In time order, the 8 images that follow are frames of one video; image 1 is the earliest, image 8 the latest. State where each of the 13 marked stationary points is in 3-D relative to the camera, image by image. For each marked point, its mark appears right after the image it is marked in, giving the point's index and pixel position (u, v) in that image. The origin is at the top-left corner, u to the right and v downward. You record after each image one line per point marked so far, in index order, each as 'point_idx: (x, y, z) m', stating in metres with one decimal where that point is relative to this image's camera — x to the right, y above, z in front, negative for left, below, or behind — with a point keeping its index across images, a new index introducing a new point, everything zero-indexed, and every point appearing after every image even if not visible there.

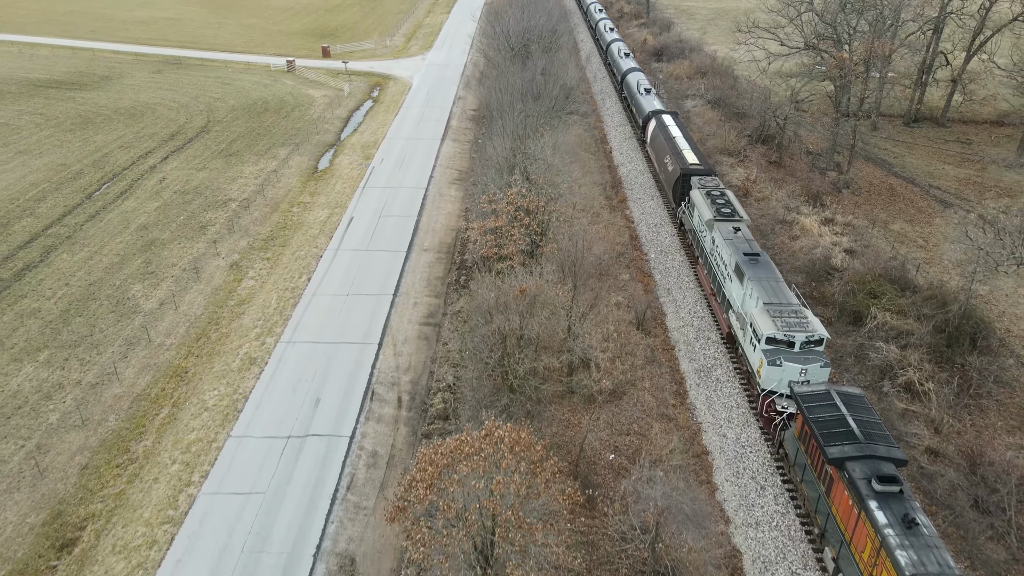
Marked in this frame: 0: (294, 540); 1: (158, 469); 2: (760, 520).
0: (-6.1, -7.1, +17.2) m
1: (-11.3, -5.7, +19.5) m
2: (+7.2, -6.6, +17.4) m
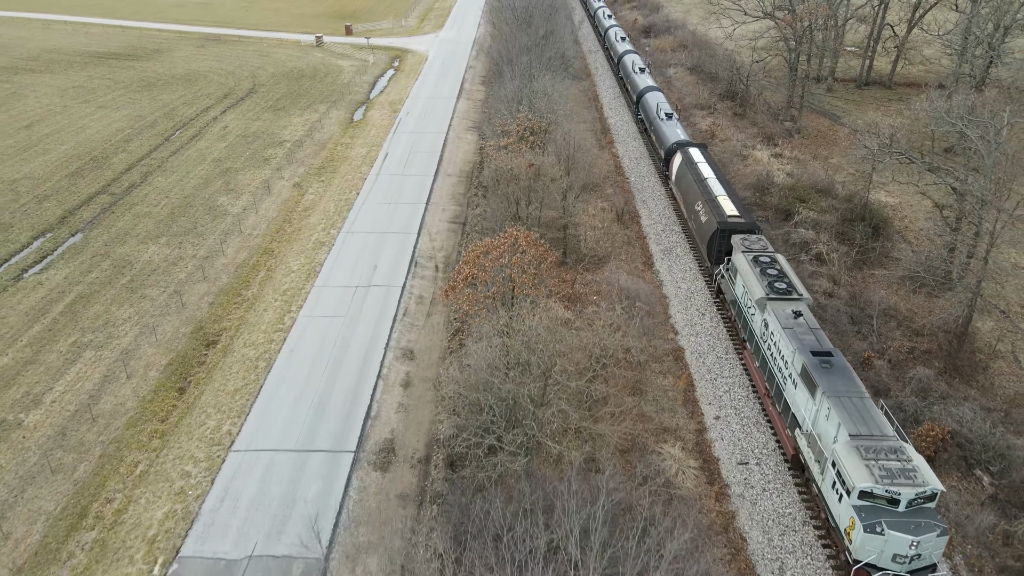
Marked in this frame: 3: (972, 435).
0: (-5.7, -2.0, +24.6) m
1: (-10.8, -0.7, +26.9) m
2: (+7.6, -1.6, +24.8) m
3: (+14.7, -4.9, +19.5) m
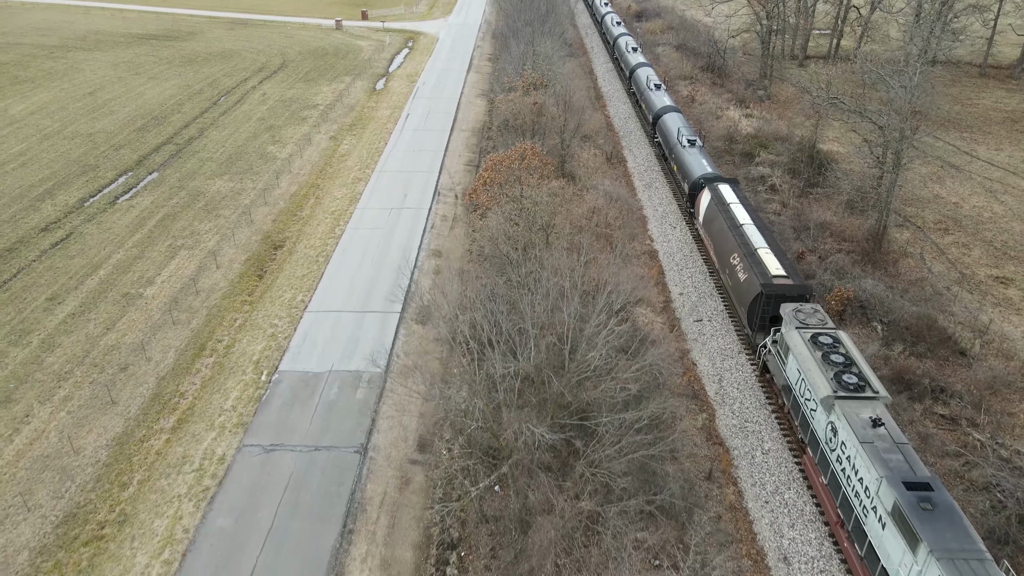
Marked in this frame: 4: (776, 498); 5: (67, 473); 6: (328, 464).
0: (-5.3, +2.3, +30.8) m
1: (-10.4, +3.7, +33.1) m
2: (+8.0, +2.8, +31.0) m
3: (+15.1, -0.6, +25.6) m
4: (+8.0, -6.4, +18.1) m
5: (-13.8, -5.7, +19.1) m
6: (-5.9, -5.6, +19.5) m
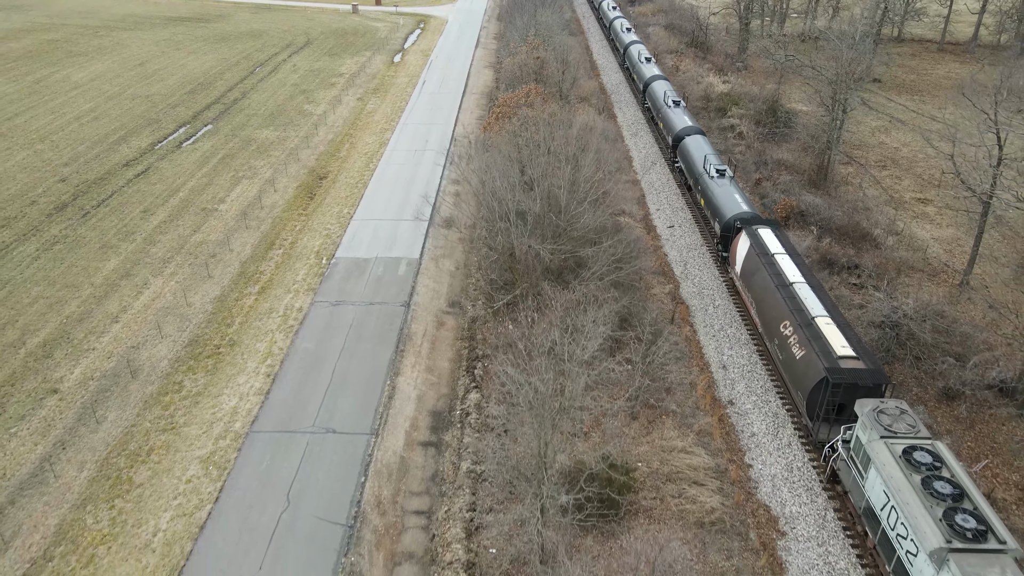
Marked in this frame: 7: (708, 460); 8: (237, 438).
0: (-4.9, +6.9, +36.9) m
1: (-10.1, +8.3, +39.2) m
2: (+8.4, +7.4, +37.1) m
3: (+15.5, +4.0, +31.7) m
4: (+8.4, -1.8, +24.2) m
5: (-13.4, -1.2, +25.2) m
6: (-5.5, -1.0, +25.6) m
7: (+6.2, -5.3, +19.2) m
8: (-9.0, -4.9, +20.0) m
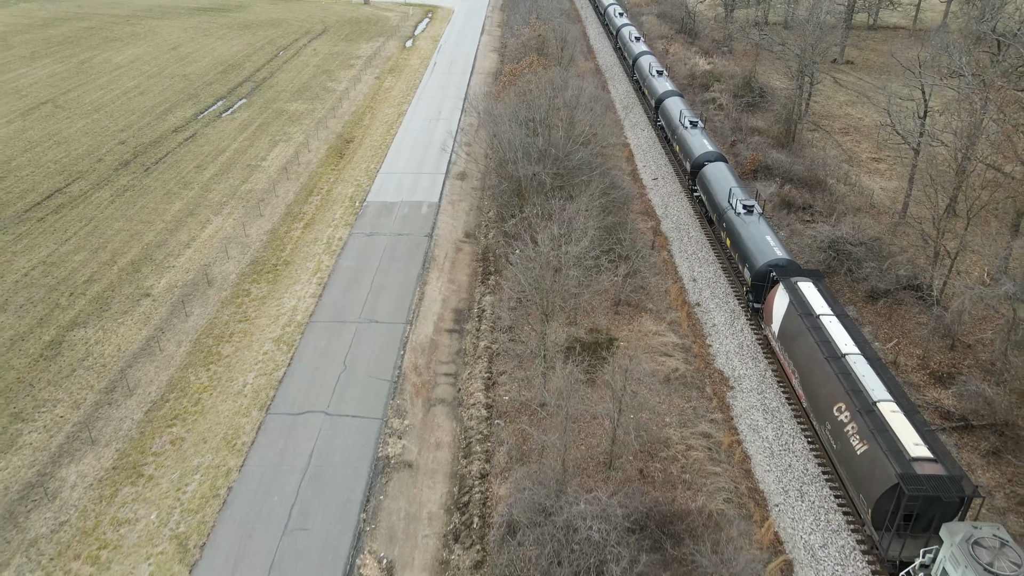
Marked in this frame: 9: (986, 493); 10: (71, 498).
0: (-4.6, +10.3, +41.8) m
1: (-9.8, +11.6, +44.1) m
2: (+8.7, +10.8, +42.0) m
3: (+15.8, +7.4, +36.7) m
4: (+8.7, +1.6, +29.2) m
5: (-13.1, +2.2, +30.1) m
6: (-5.2, +2.3, +30.5) m
7: (+6.5, -2.0, +24.1) m
8: (-8.7, -1.5, +24.9) m
9: (+14.3, -6.2, +18.4) m
10: (-13.0, -6.2, +18.1) m
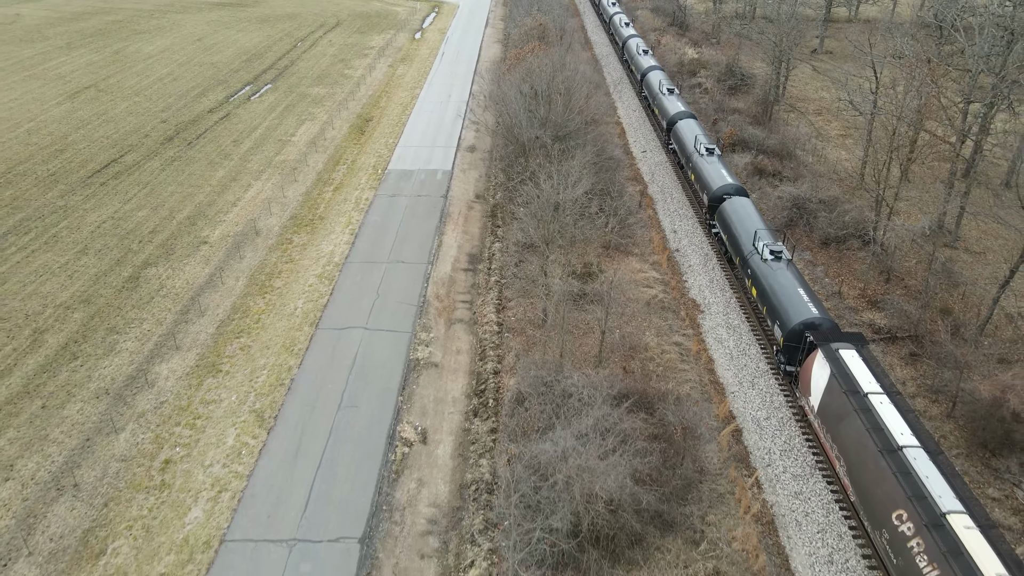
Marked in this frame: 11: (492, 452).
0: (-4.3, +12.9, +46.2) m
1: (-9.5, +14.3, +48.5) m
2: (+9.0, +13.4, +46.4) m
3: (+16.1, +10.1, +41.1) m
4: (+9.0, +4.2, +33.6) m
5: (-12.8, +4.8, +34.5) m
6: (-4.9, +4.9, +34.9) m
7: (+6.8, +0.6, +28.5) m
8: (-8.4, +1.1, +29.3) m
9: (+14.6, -3.6, +22.8) m
10: (-12.8, -3.6, +22.5) m
11: (-0.6, -5.3, +19.8) m
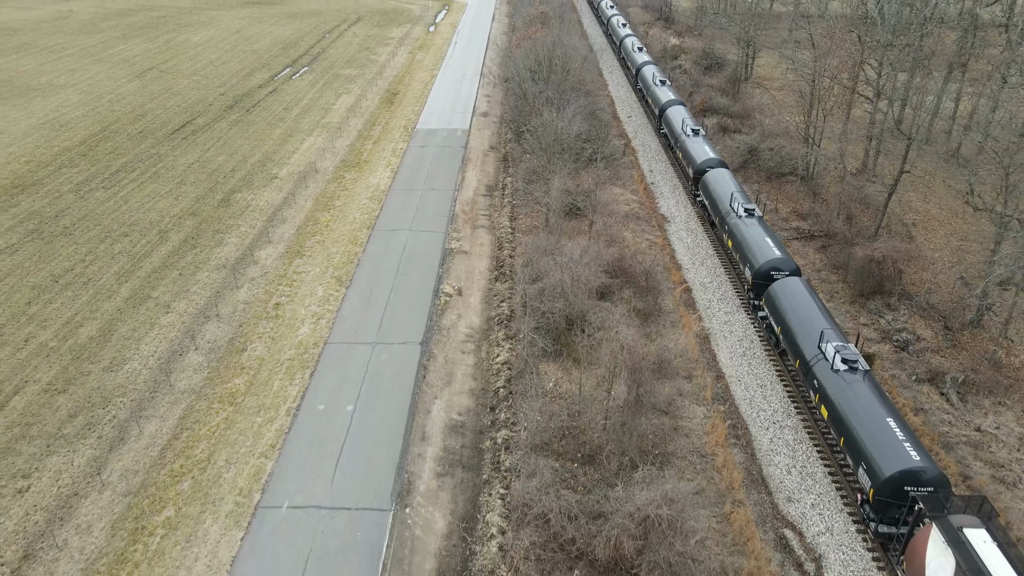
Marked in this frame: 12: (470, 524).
0: (-3.8, +17.4, +54.3) m
1: (-9.0, +18.8, +56.6) m
2: (+9.5, +18.0, +54.5) m
3: (+16.6, +14.7, +49.1) m
4: (+9.5, +8.9, +41.6) m
5: (-12.3, +9.5, +42.5) m
6: (-4.4, +9.6, +42.9) m
7: (+7.3, +5.4, +36.5) m
8: (-7.9, +5.8, +37.2) m
9: (+15.1, +1.2, +30.7) m
10: (-12.2, +1.2, +30.4) m
11: (-0.1, -0.4, +27.6) m
12: (-1.2, -6.9, +18.0) m
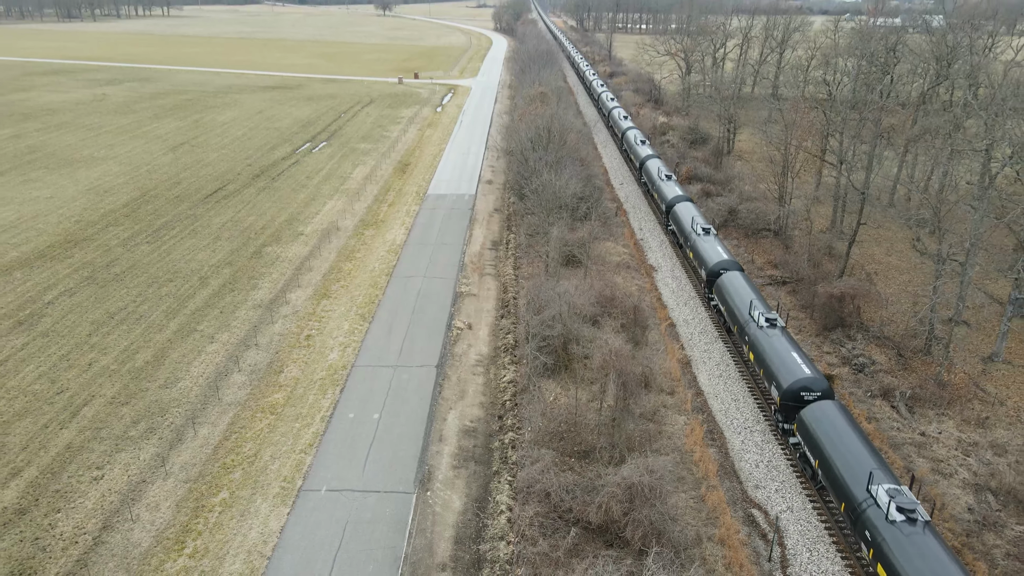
0: (-3.6, +12.4, +59.9) m
1: (-8.7, +13.5, +62.4) m
2: (+9.7, +12.9, +60.2) m
3: (+16.8, +10.3, +54.5) m
4: (+9.7, +5.5, +46.3) m
5: (-12.1, +5.9, +47.3) m
6: (-4.2, +6.0, +47.7) m
7: (+7.5, +2.6, +40.8) m
8: (-7.6, +2.9, +41.6) m
9: (+15.3, -0.8, +34.6) m
10: (-12.0, -0.8, +34.3) m
11: (+0.1, -2.1, +31.3) m
12: (-1.0, -7.4, +21.0) m
